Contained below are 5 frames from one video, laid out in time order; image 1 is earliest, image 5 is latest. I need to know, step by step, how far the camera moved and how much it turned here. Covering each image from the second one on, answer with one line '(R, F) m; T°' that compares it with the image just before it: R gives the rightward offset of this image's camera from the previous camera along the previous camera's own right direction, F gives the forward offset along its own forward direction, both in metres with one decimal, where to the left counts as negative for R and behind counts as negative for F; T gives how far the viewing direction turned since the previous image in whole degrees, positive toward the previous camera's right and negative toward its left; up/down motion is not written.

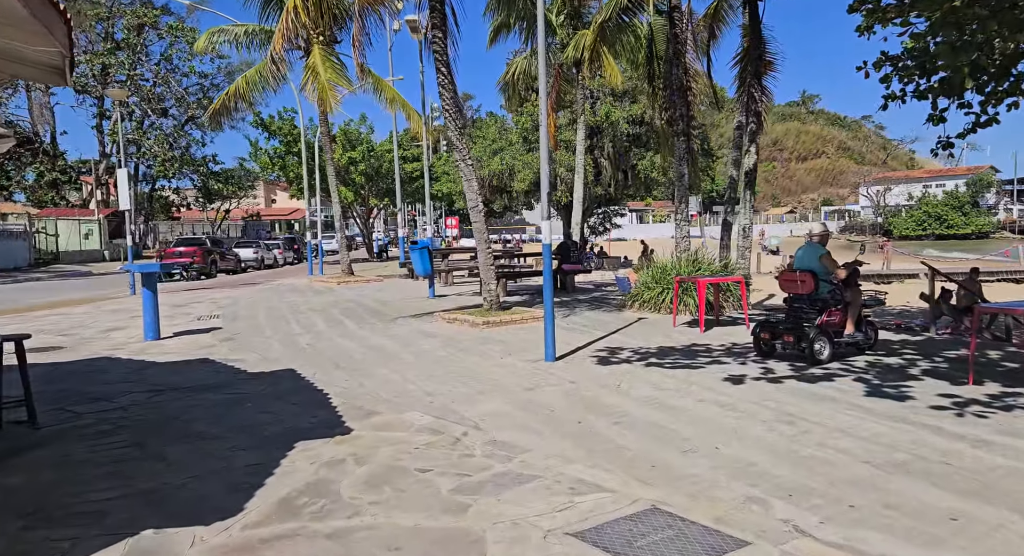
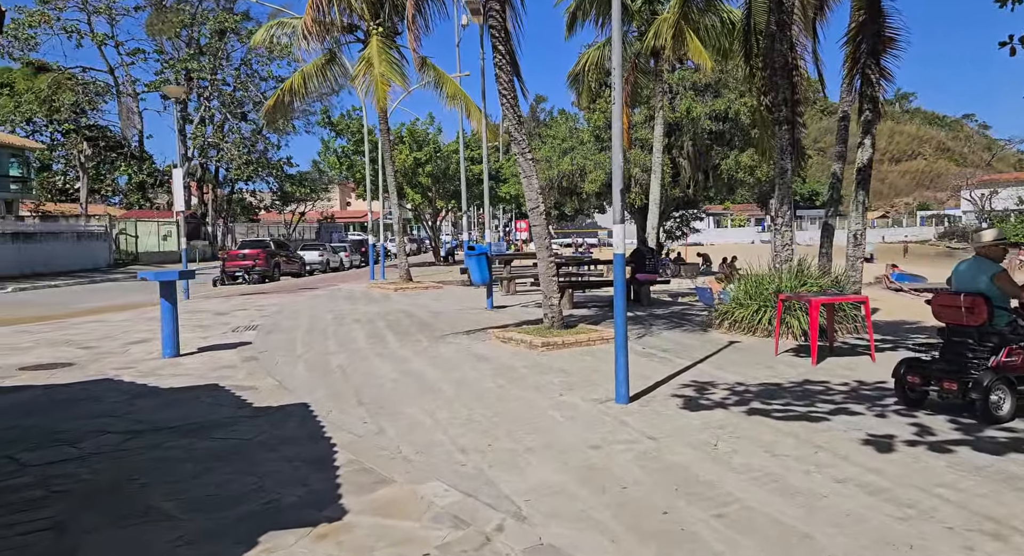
(+0.1, +1.7) m; -6°
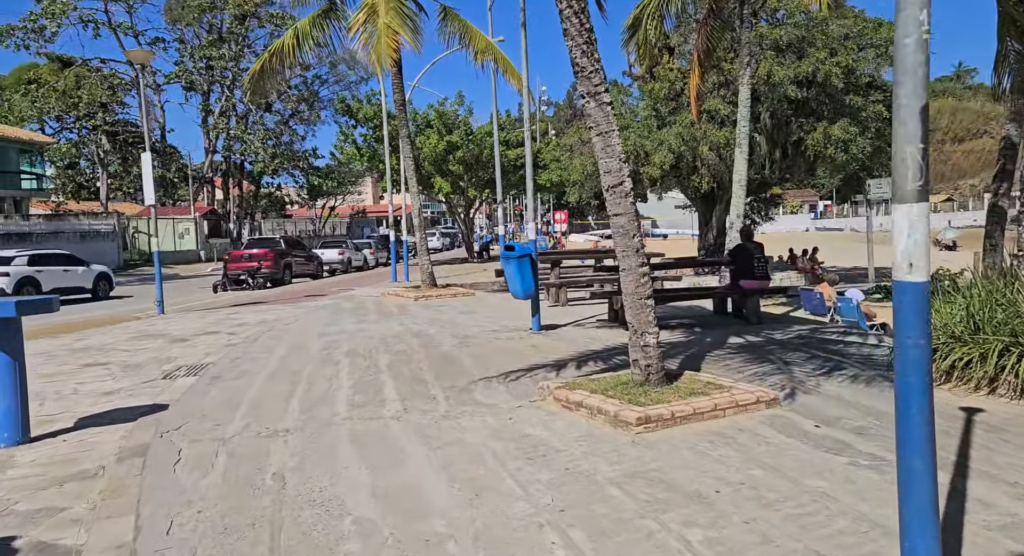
(-0.3, +4.2) m; -3°
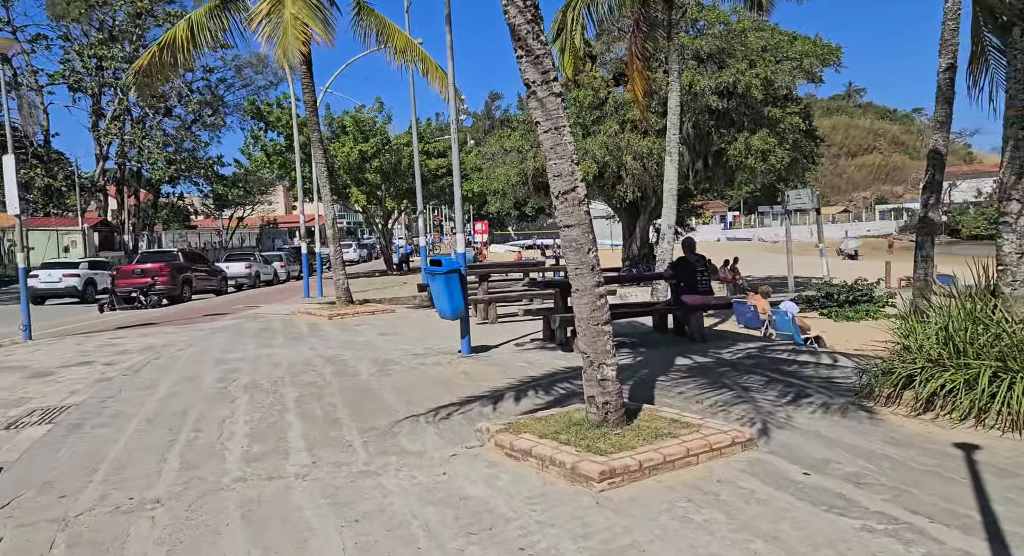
(-0.1, +1.1) m; +7°
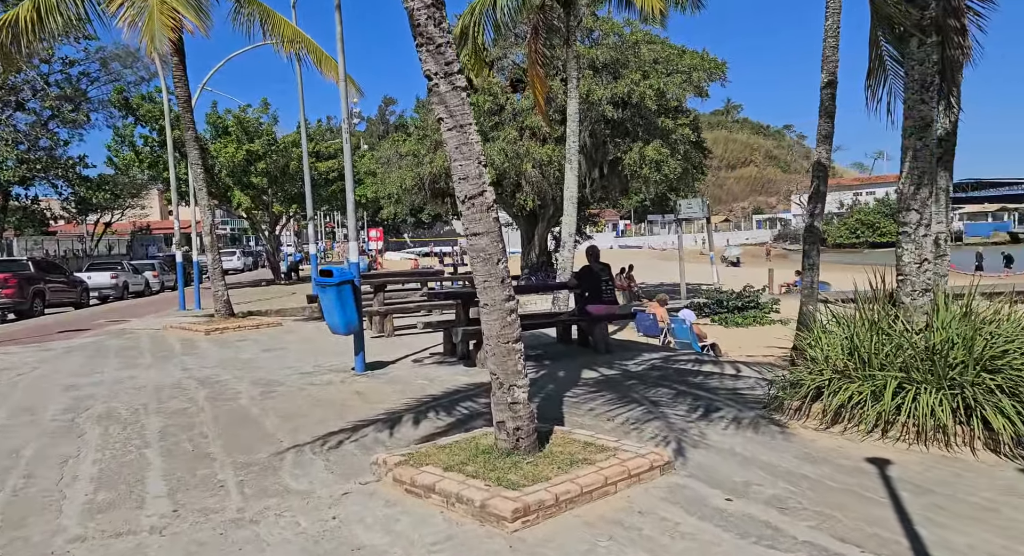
(0.0, +0.5) m; +8°
